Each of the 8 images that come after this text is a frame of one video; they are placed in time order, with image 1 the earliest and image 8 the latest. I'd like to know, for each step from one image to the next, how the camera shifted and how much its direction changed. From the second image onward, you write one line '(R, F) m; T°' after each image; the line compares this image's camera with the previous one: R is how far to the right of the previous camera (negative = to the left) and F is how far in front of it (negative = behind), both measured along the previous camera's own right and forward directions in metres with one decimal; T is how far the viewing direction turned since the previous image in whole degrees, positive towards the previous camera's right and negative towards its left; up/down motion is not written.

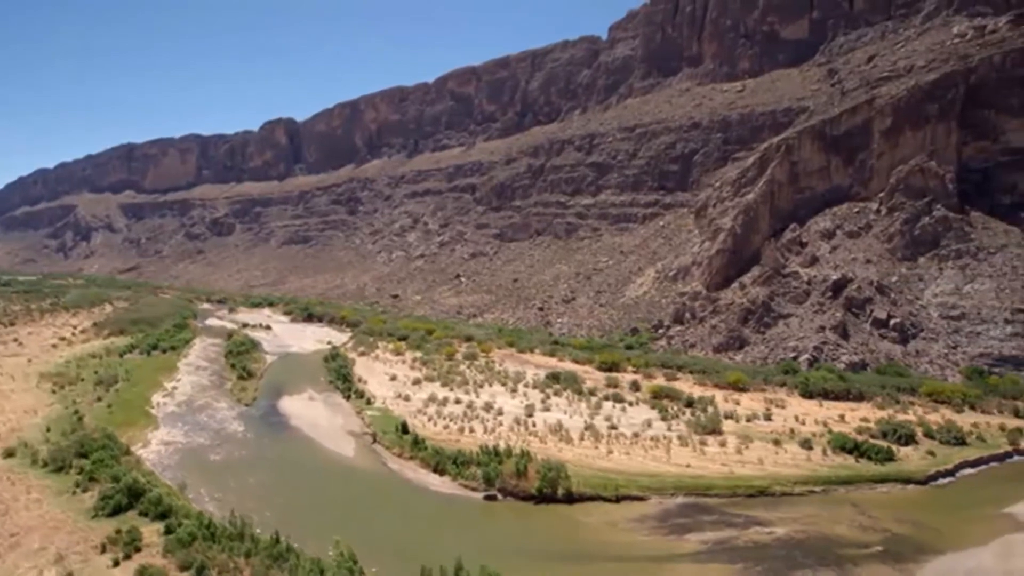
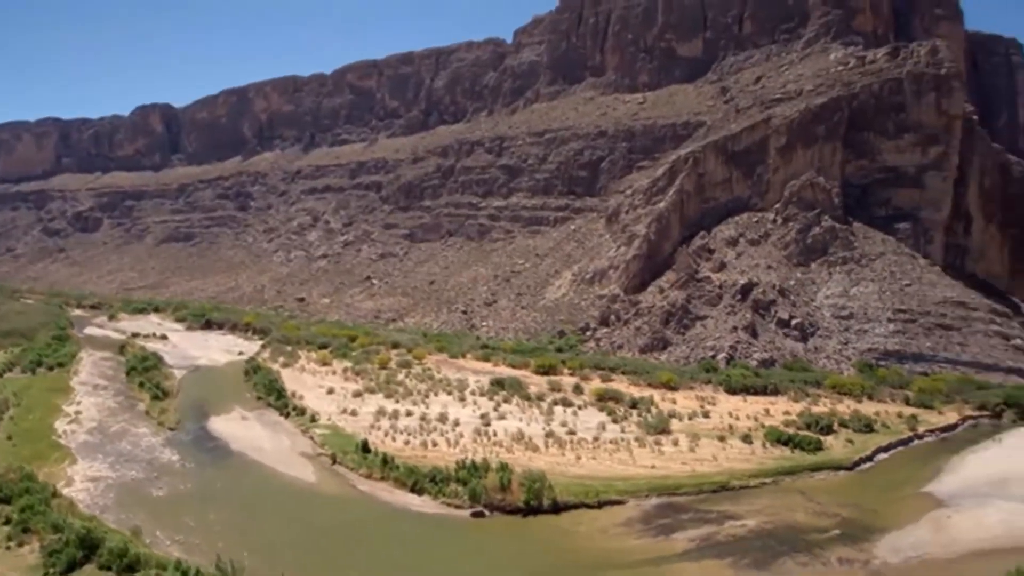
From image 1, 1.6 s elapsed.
(-4.6, +0.1) m; +16°
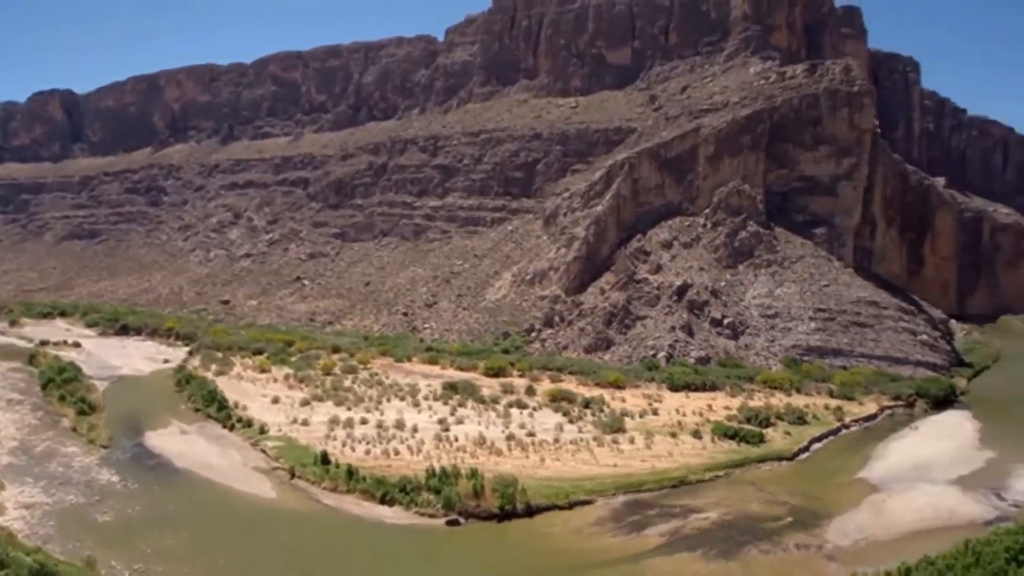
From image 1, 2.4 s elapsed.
(-2.8, -0.2) m; +10°
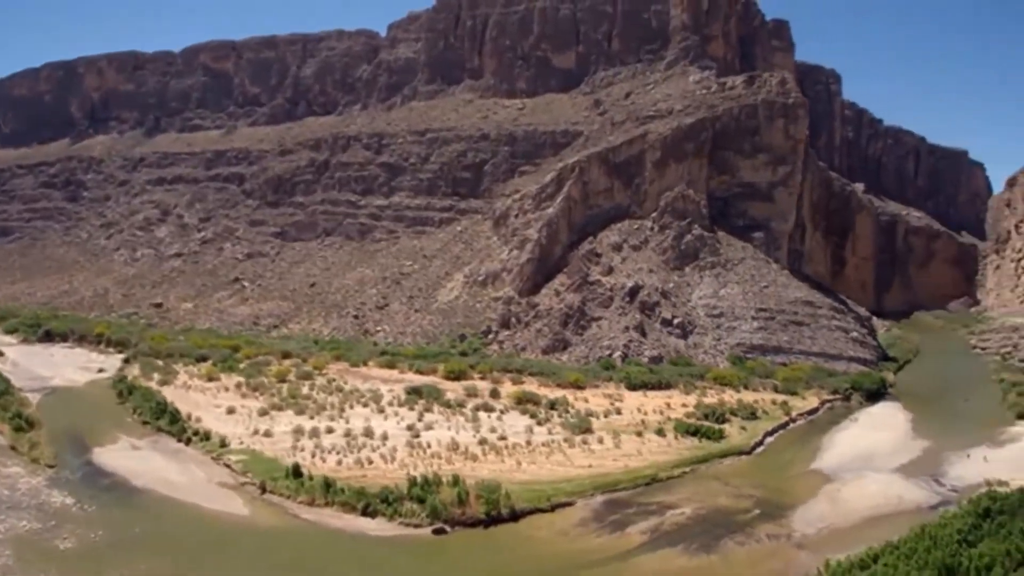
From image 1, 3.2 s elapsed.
(-2.8, 0.0) m; +9°
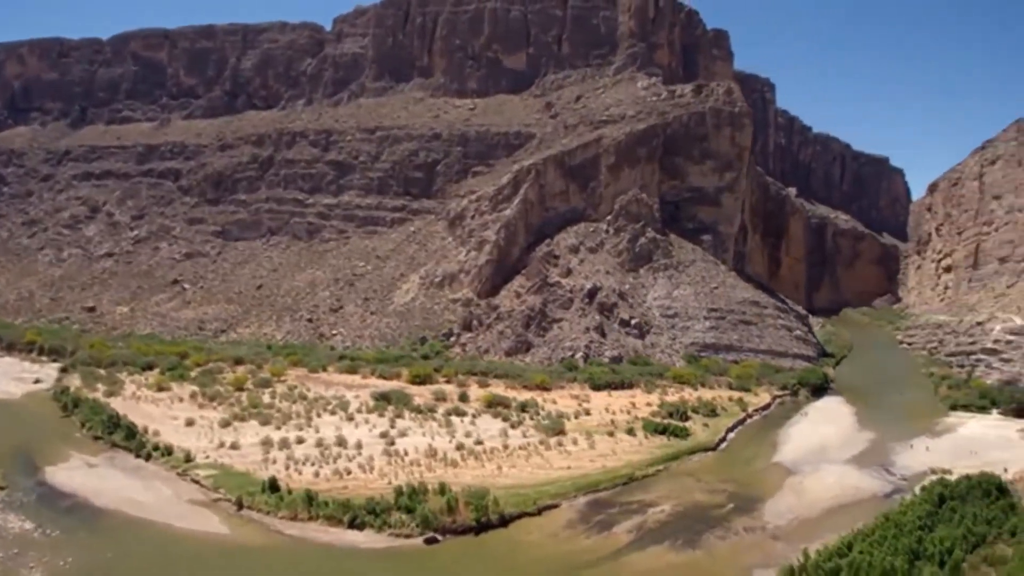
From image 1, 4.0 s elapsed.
(-2.8, +0.2) m; +9°
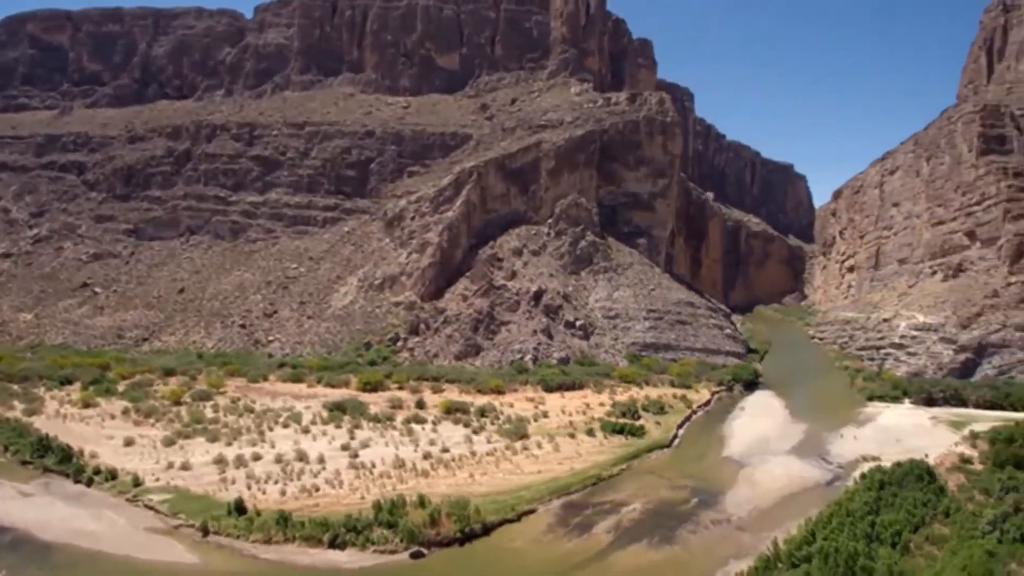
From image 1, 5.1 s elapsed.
(-3.6, +0.4) m; +11°
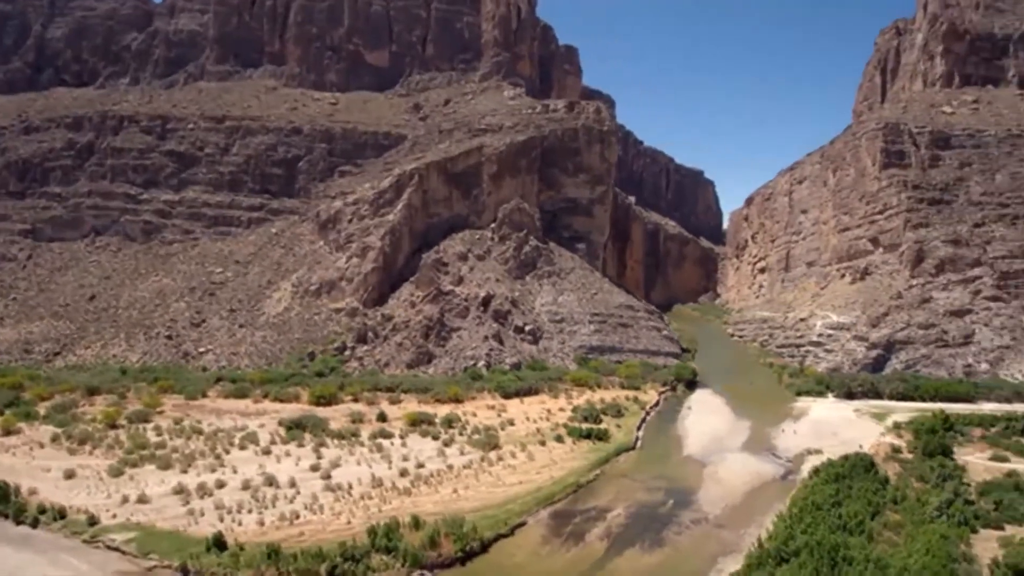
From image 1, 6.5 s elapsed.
(-4.3, +0.8) m; +13°
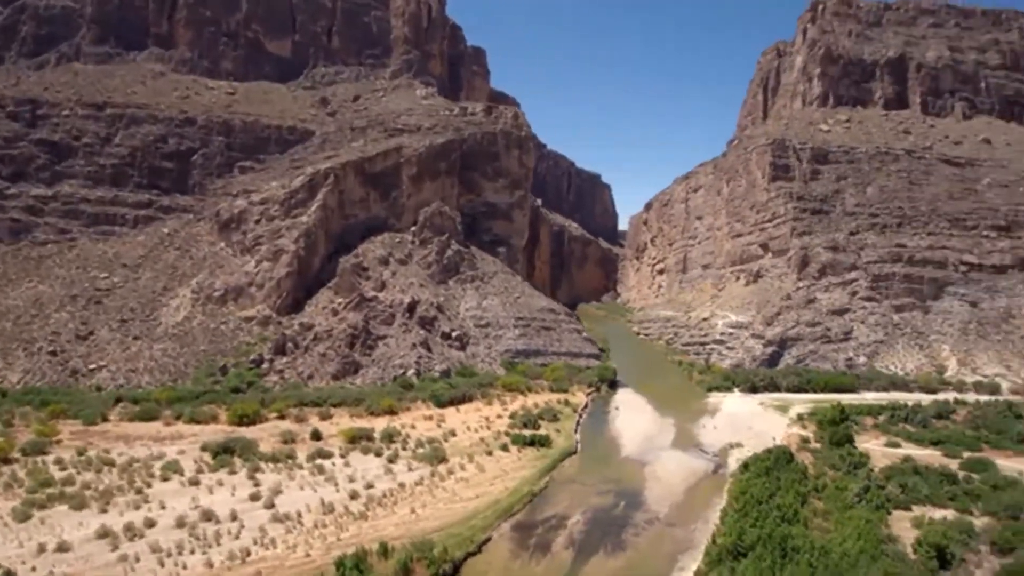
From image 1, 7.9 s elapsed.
(-3.9, +1.1) m; +14°
